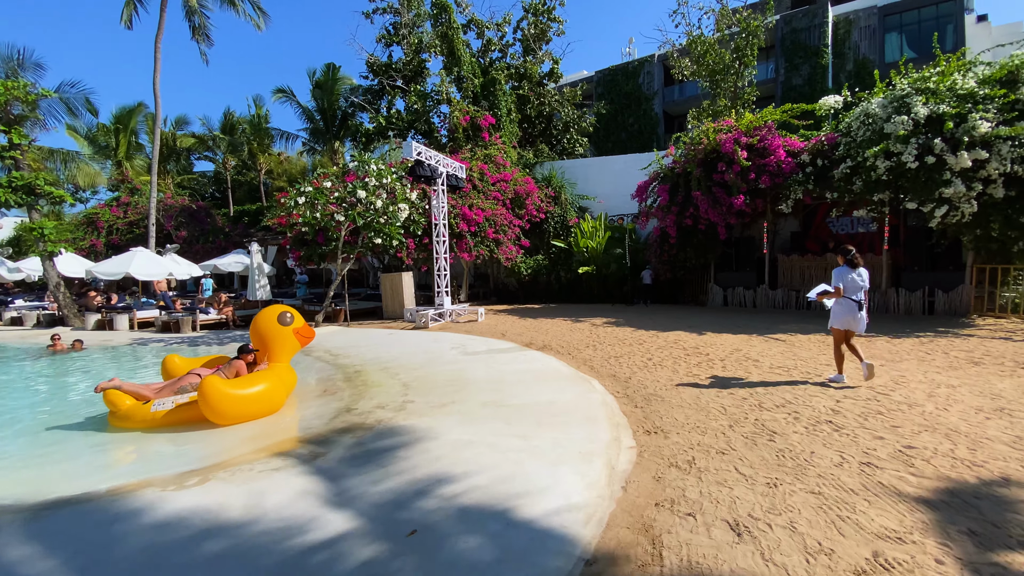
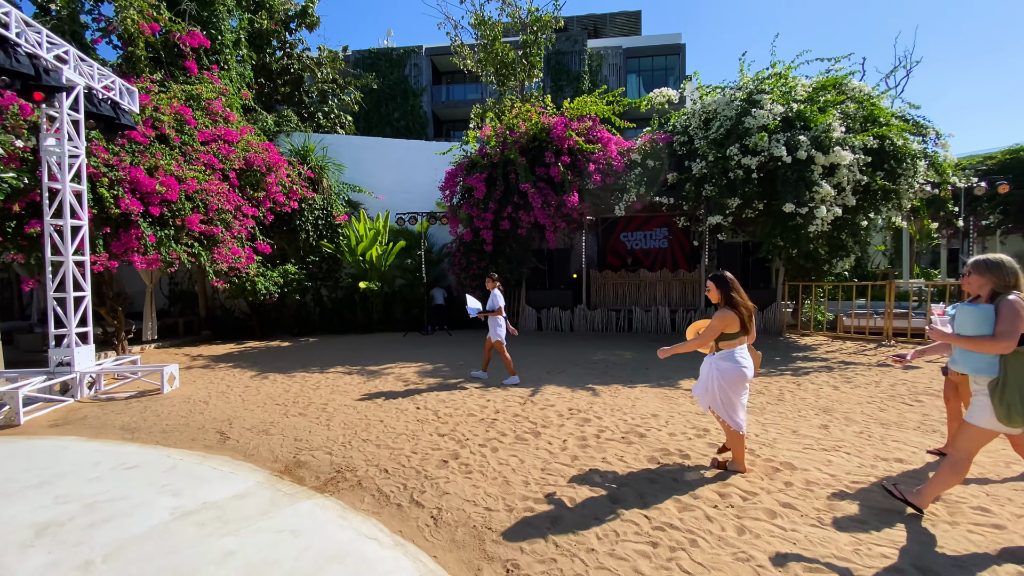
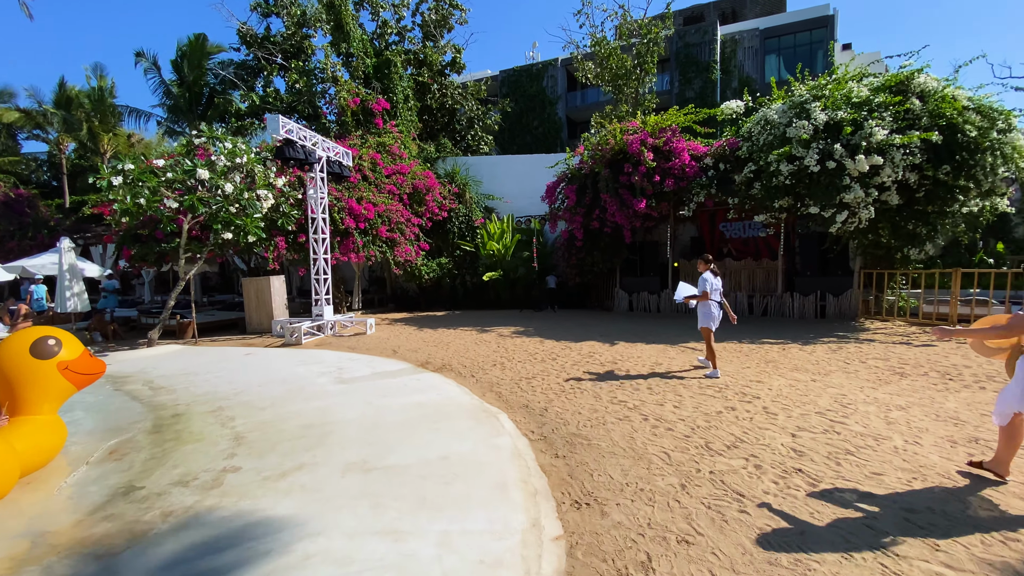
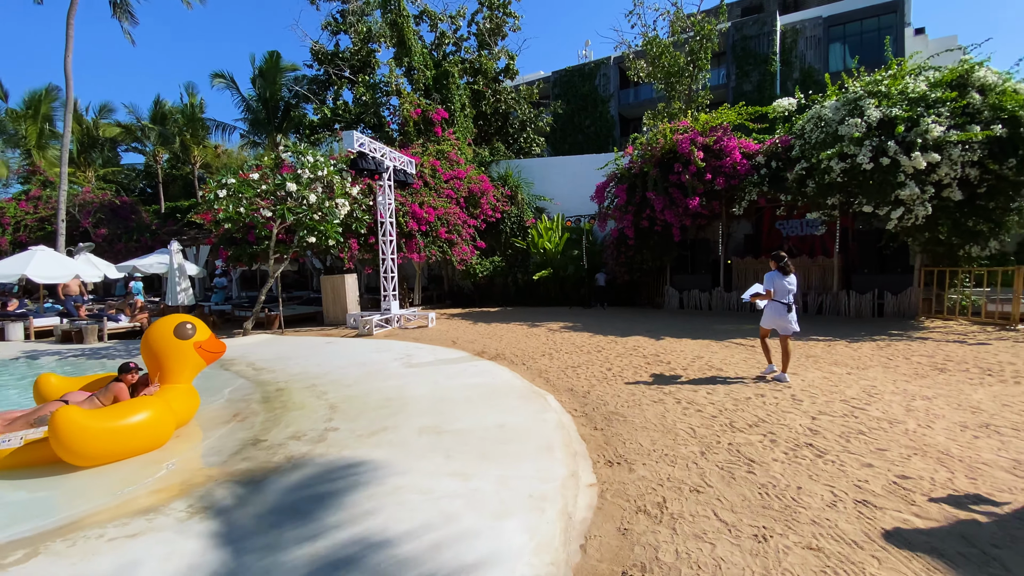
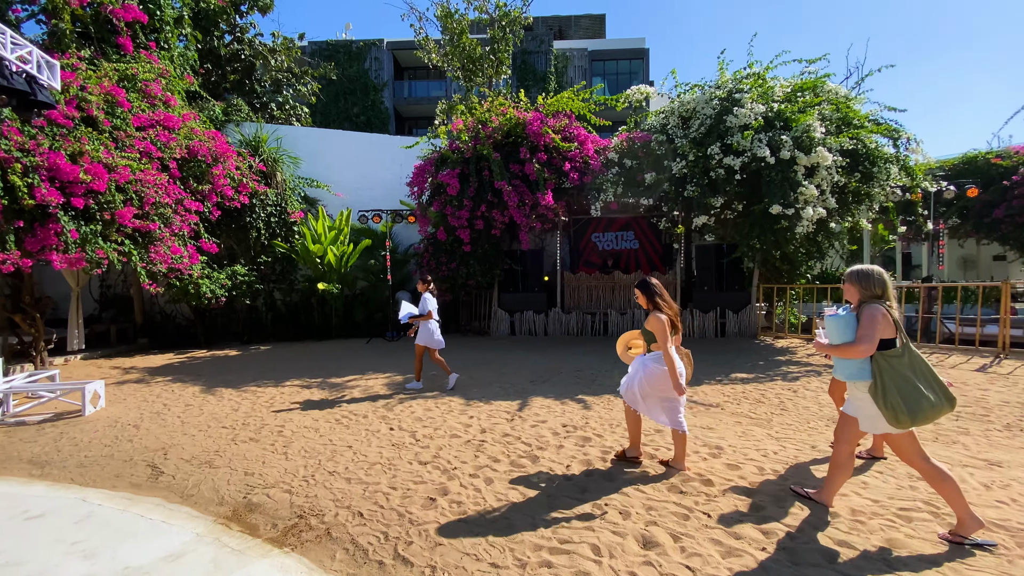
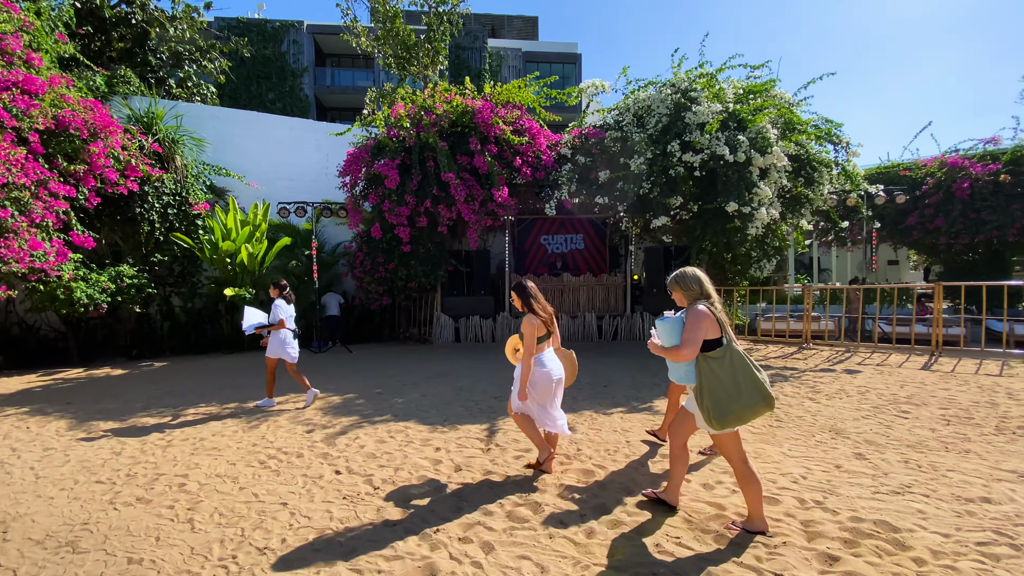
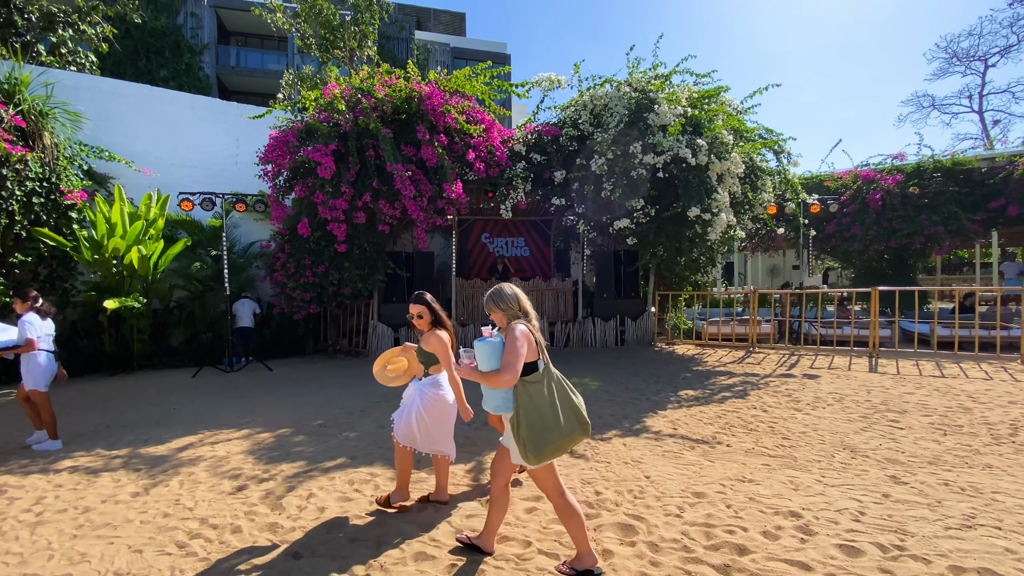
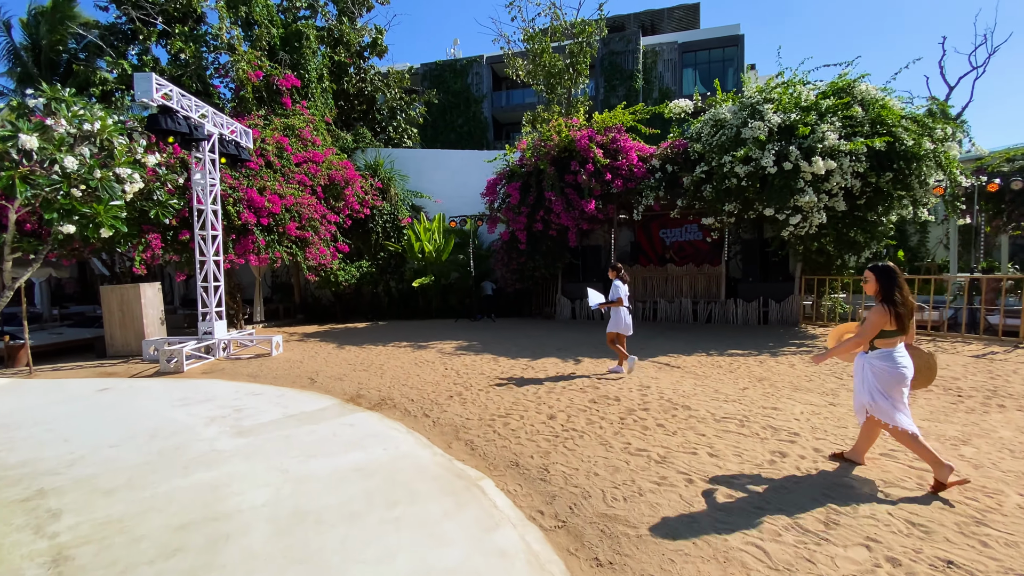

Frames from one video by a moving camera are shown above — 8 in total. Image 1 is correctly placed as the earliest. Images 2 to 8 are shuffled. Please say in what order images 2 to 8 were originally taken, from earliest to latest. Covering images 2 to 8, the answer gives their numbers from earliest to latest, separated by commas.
4, 3, 8, 2, 5, 6, 7
